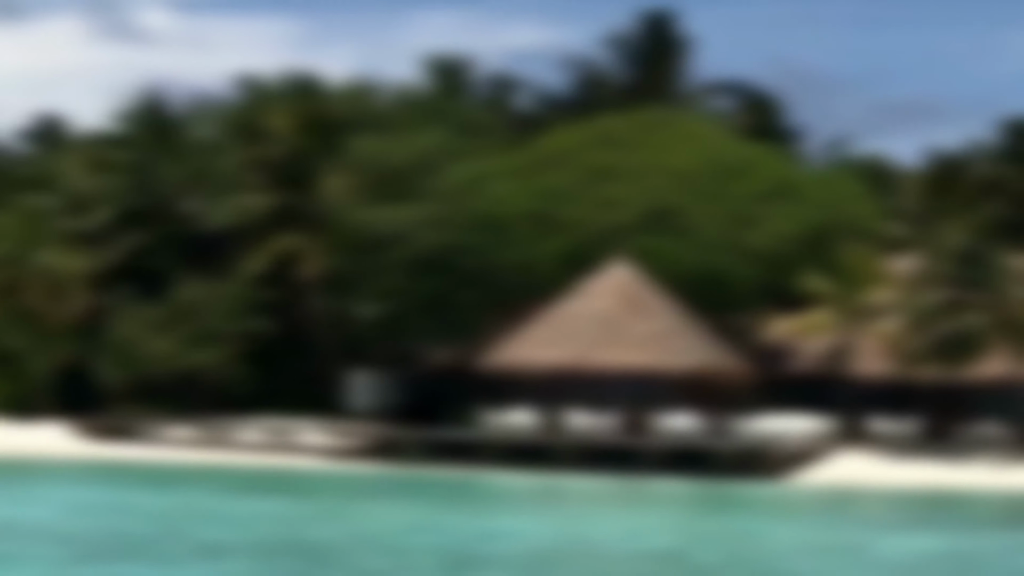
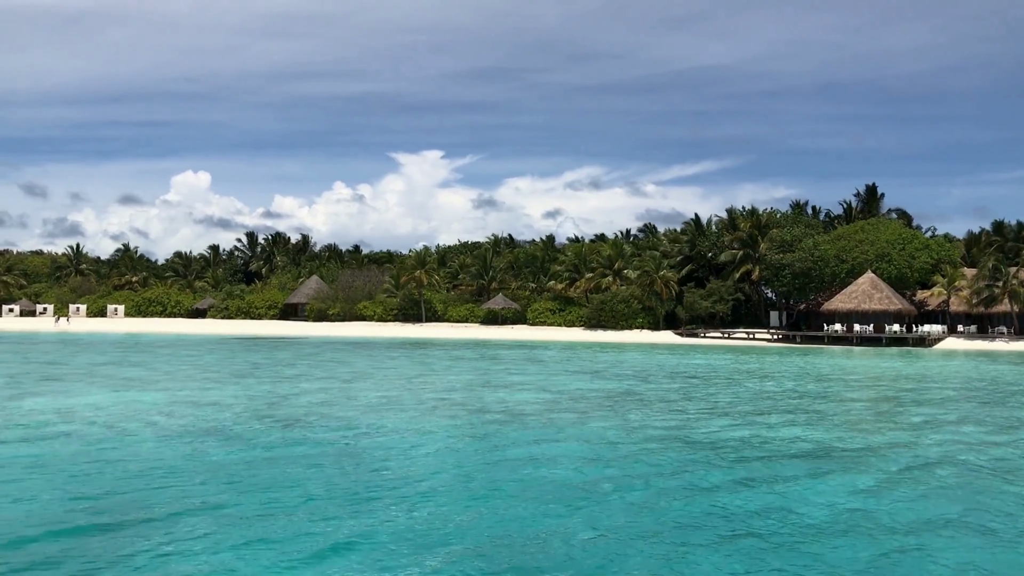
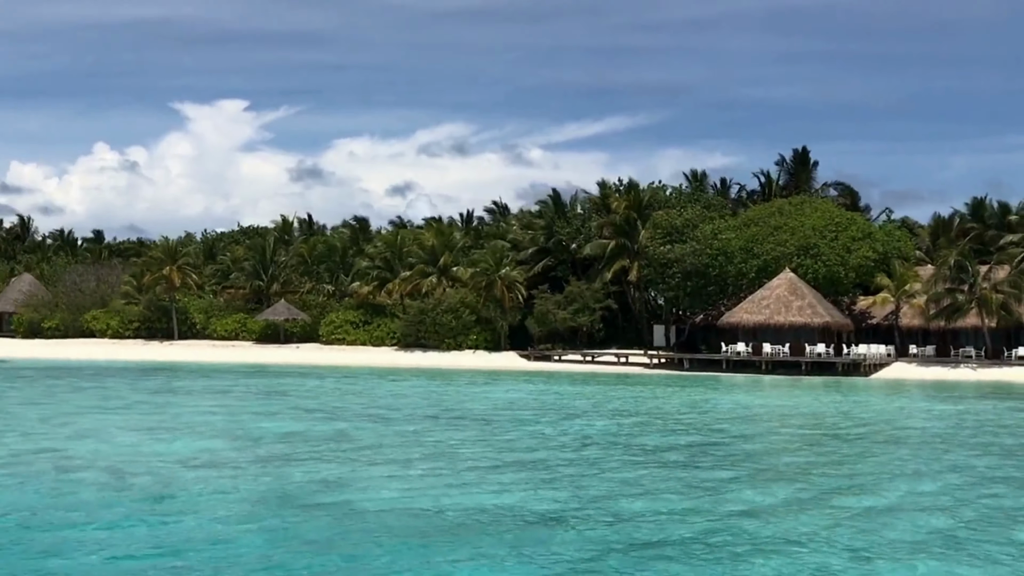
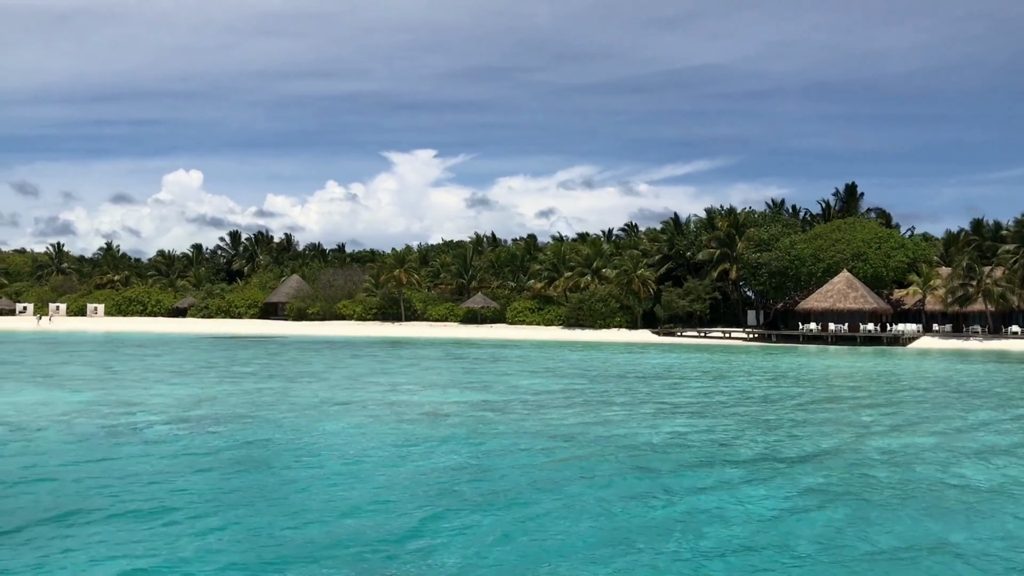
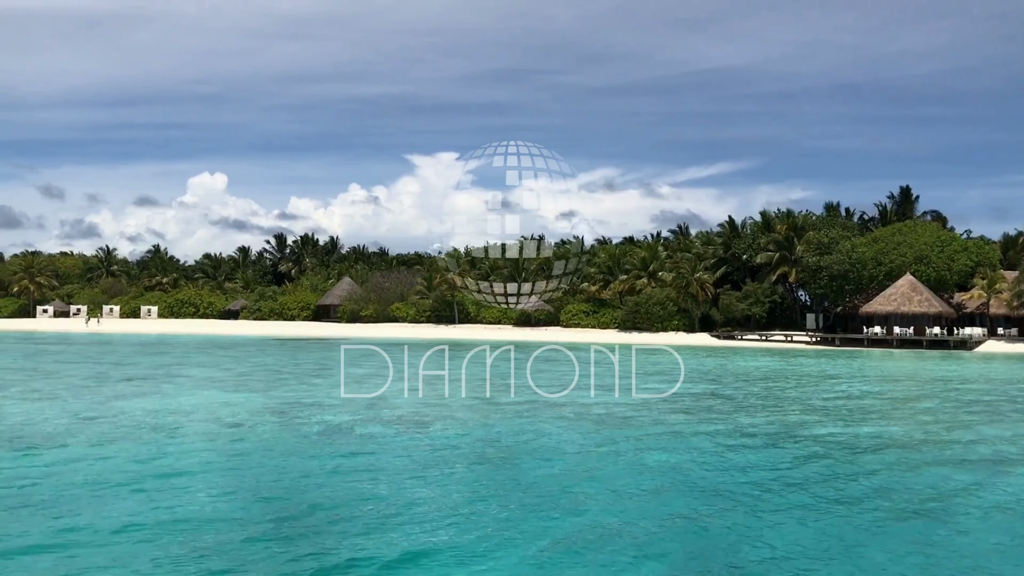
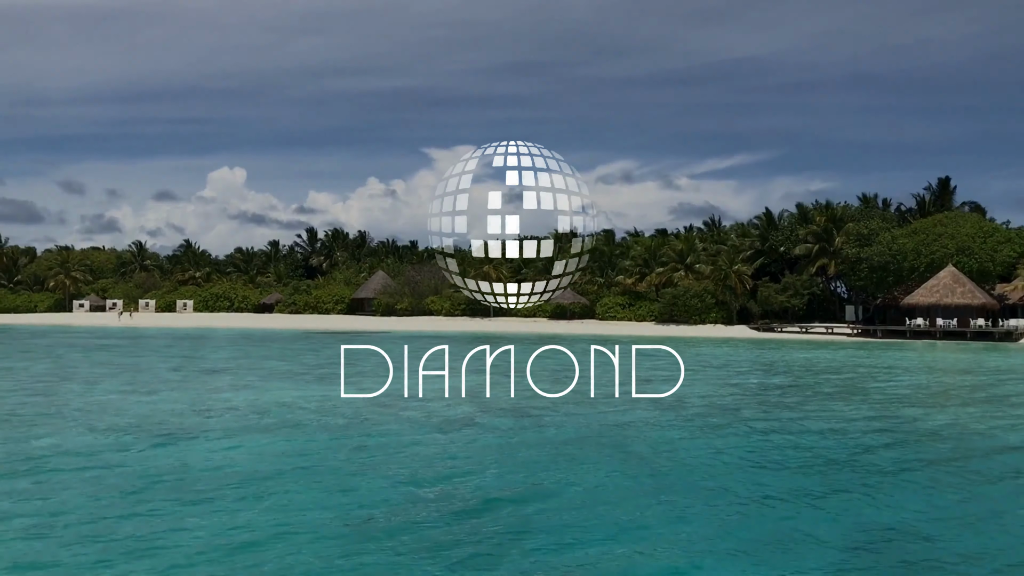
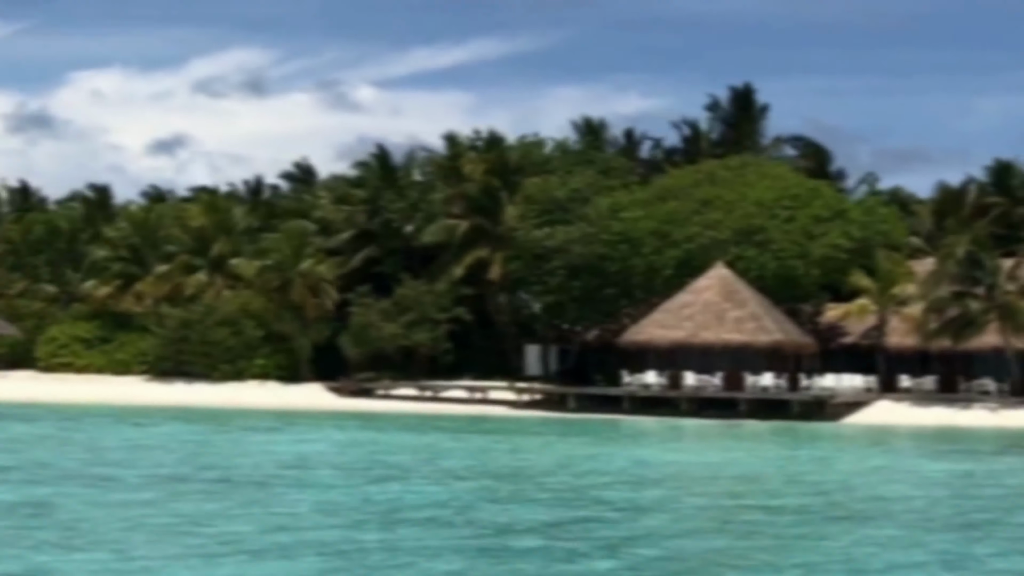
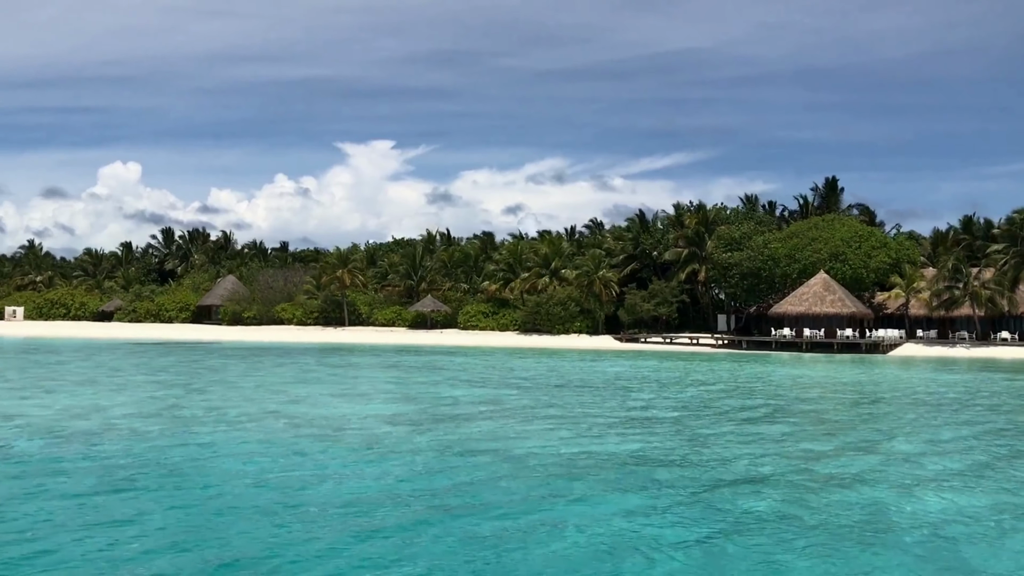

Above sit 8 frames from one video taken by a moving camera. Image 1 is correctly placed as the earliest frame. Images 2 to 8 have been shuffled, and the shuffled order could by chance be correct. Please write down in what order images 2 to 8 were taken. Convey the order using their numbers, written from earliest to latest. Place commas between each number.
7, 3, 8, 4, 2, 5, 6
